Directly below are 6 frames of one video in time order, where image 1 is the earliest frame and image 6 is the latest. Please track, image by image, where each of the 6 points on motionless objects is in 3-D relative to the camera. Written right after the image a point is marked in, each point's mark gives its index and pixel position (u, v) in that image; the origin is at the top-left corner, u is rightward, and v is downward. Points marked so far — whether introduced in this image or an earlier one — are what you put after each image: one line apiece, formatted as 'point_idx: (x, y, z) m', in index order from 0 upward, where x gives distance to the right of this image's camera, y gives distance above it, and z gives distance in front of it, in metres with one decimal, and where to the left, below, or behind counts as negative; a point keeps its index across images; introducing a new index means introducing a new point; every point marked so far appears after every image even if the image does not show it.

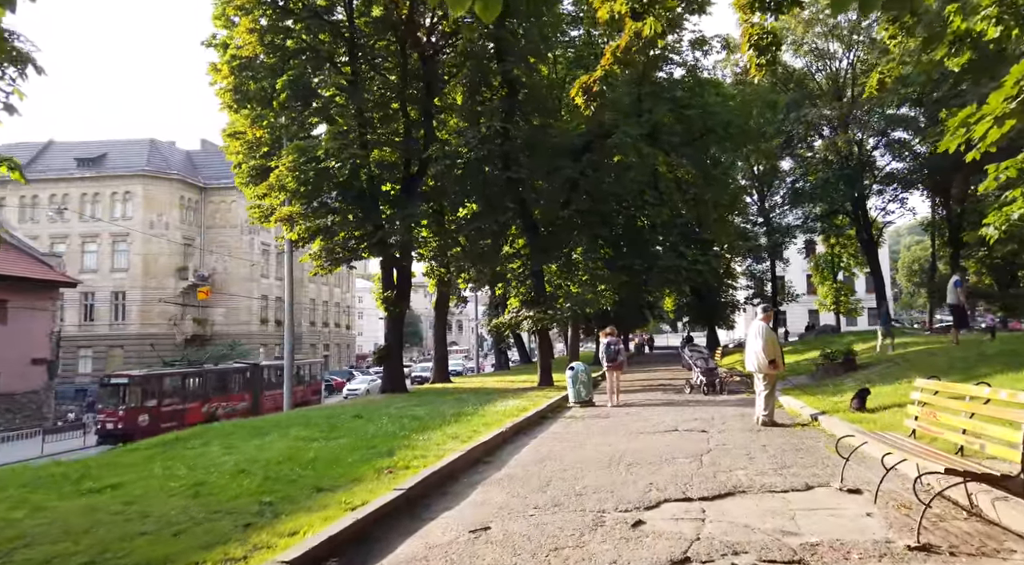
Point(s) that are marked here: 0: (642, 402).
0: (+2.7, -2.5, +15.9) m
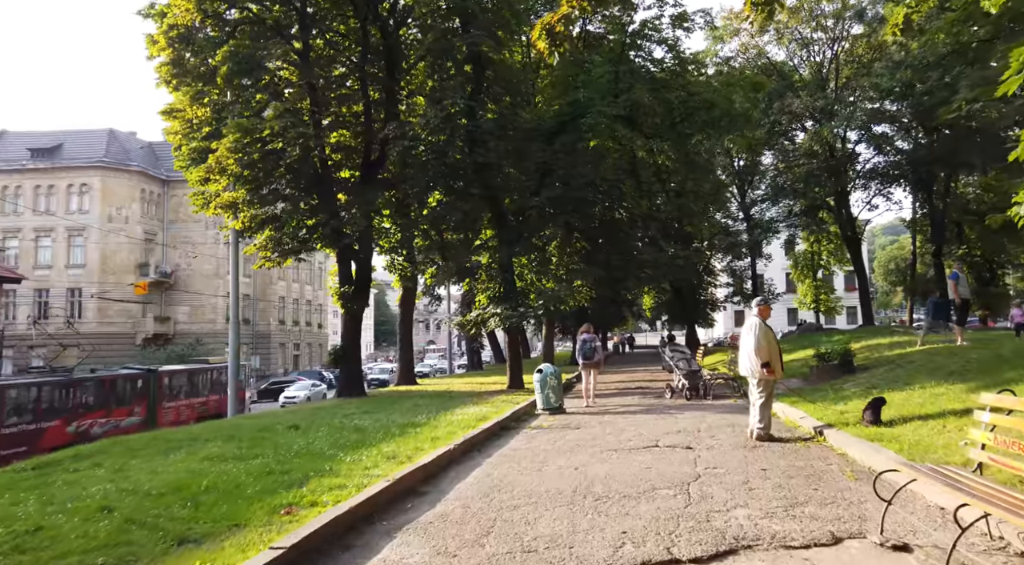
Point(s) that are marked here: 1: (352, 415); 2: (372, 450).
0: (+1.9, -2.3, +14.3) m
1: (-2.9, -2.4, +14.1) m
2: (-1.6, -1.9, +9.0) m
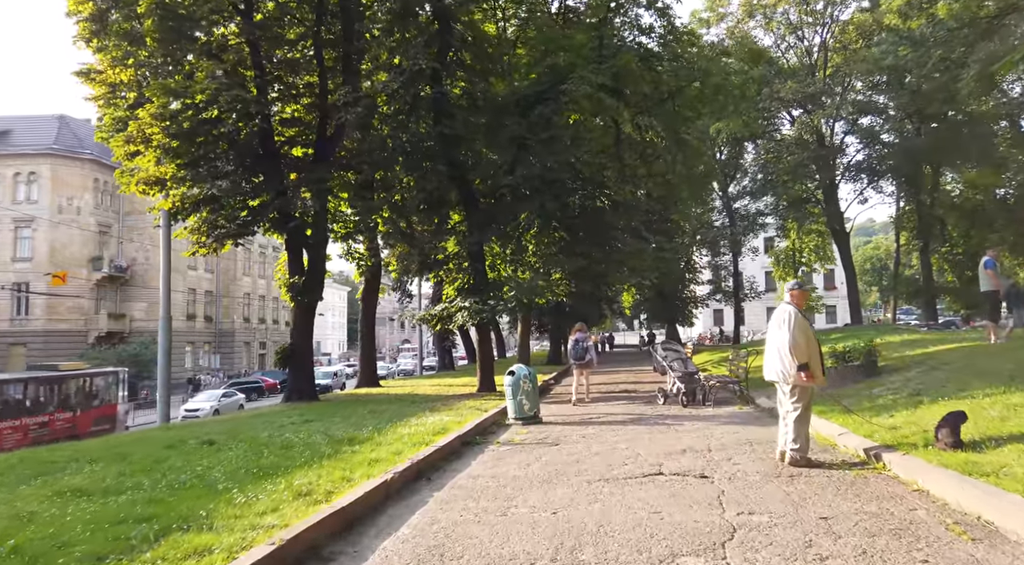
0: (+1.4, -2.1, +12.1) m
1: (-3.4, -2.2, +11.8) m
2: (-2.0, -1.7, +6.7) m
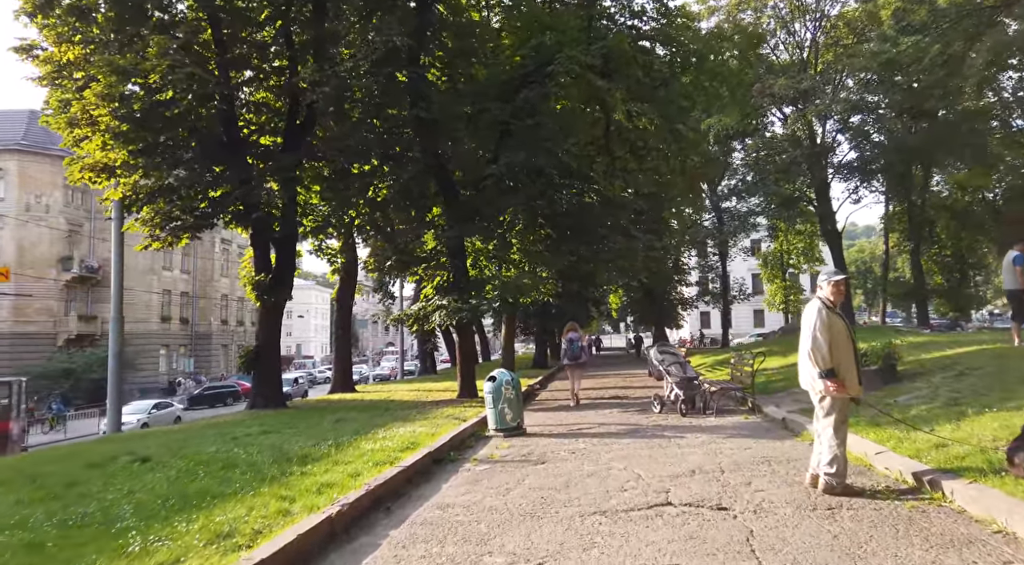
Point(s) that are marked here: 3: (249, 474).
0: (+1.1, -2.0, +10.9) m
1: (-3.7, -2.1, +10.5) m
2: (-2.2, -1.6, +5.4) m
3: (-2.5, -1.8, +7.3) m
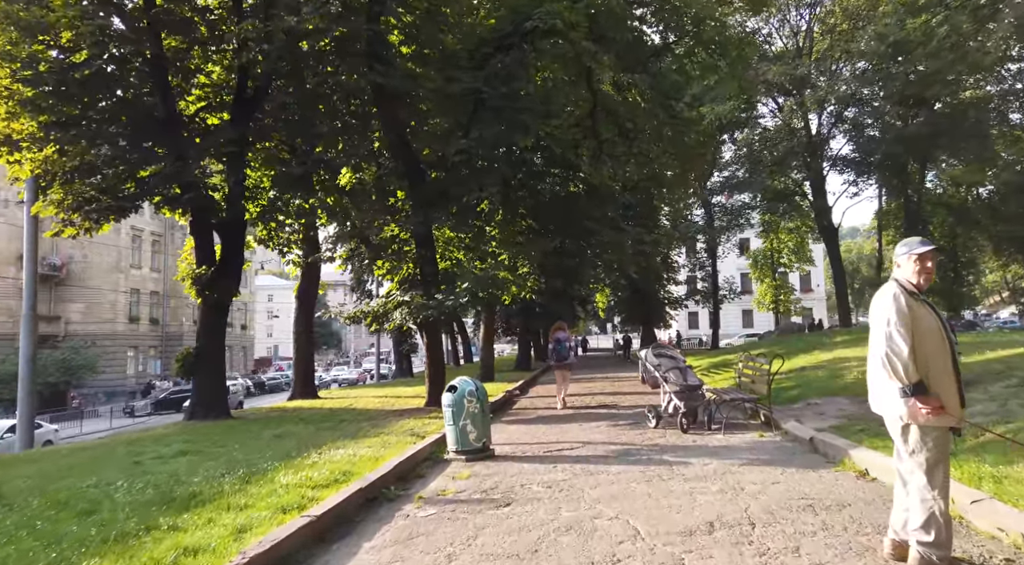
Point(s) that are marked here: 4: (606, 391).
0: (+0.7, -1.9, +8.9) m
1: (-4.1, -2.0, +8.5) m
2: (-2.5, -1.5, +3.4) m
3: (-2.8, -1.7, +5.3) m
4: (+2.2, -2.5, +18.0) m
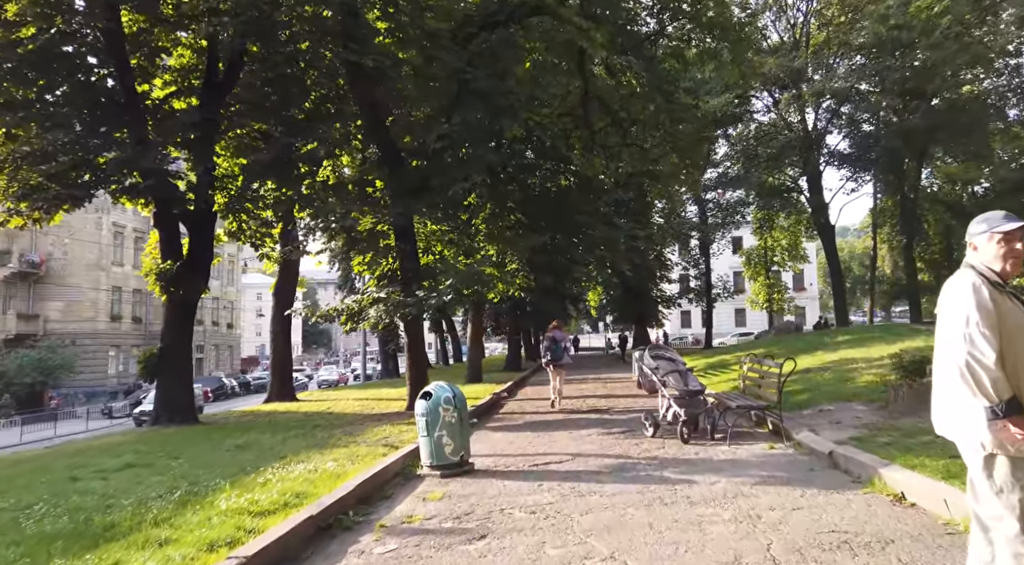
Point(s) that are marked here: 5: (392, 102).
0: (+0.6, -1.8, +8.0) m
1: (-4.3, -1.9, +7.5) m
2: (-2.6, -1.4, +2.4) m
3: (-3.0, -1.6, +4.3) m
4: (+1.9, -2.4, +17.1) m
5: (-2.2, +3.3, +14.0) m
